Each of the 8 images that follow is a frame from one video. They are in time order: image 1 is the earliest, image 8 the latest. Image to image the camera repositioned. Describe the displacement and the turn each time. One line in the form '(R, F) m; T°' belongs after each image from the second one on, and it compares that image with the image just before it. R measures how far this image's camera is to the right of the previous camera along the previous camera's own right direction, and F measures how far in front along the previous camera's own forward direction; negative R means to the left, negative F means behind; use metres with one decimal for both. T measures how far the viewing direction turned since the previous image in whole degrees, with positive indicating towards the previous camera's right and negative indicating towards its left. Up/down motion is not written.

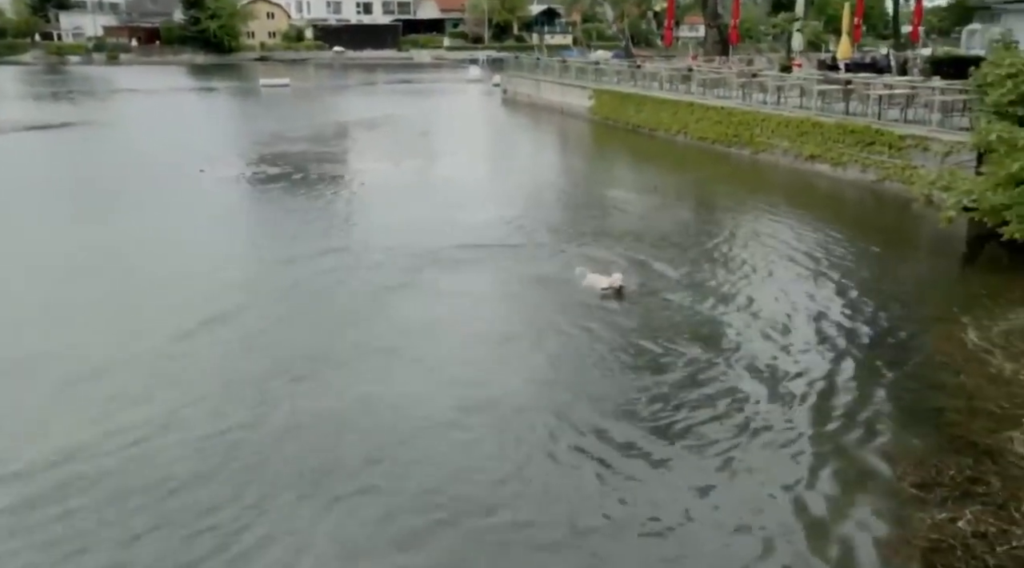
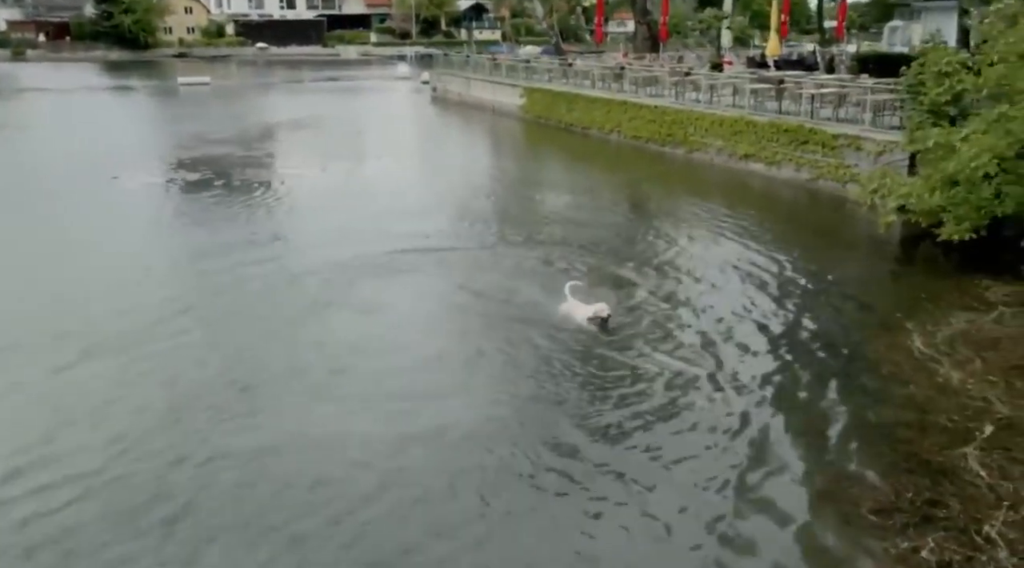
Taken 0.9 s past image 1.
(0.0, +0.4) m; +4°
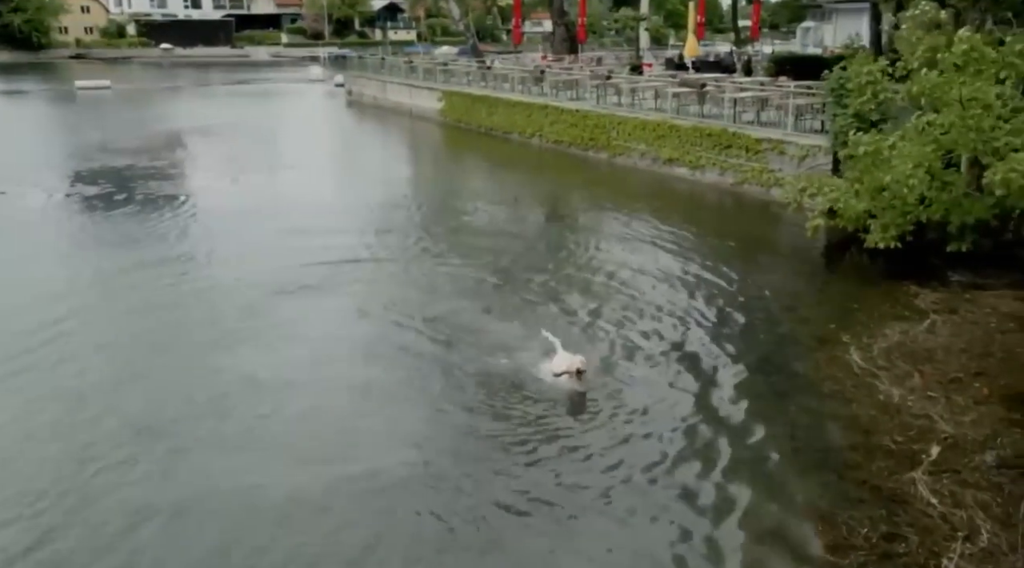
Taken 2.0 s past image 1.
(0.0, +0.4) m; +5°
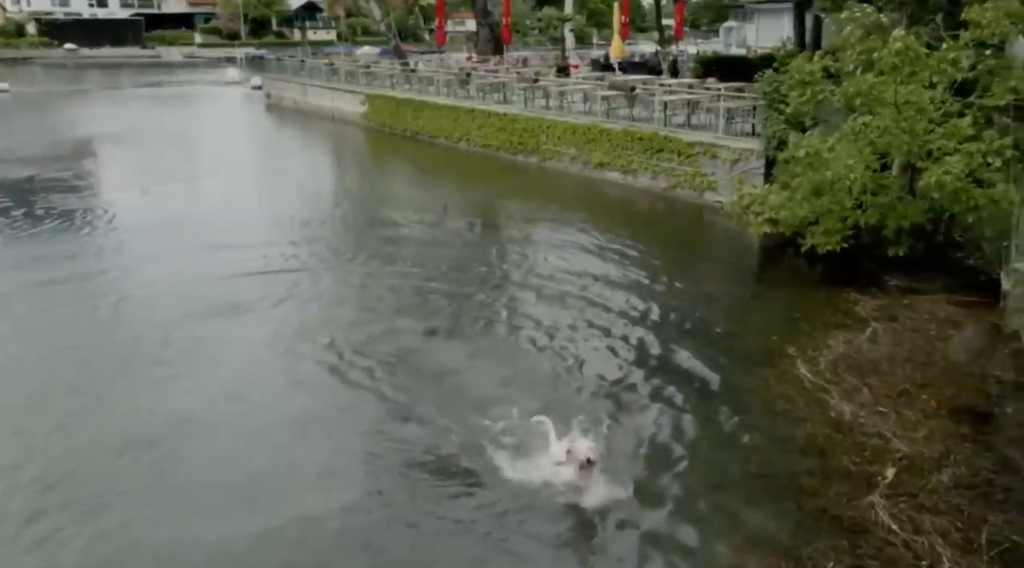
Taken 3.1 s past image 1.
(0.0, +0.4) m; +5°
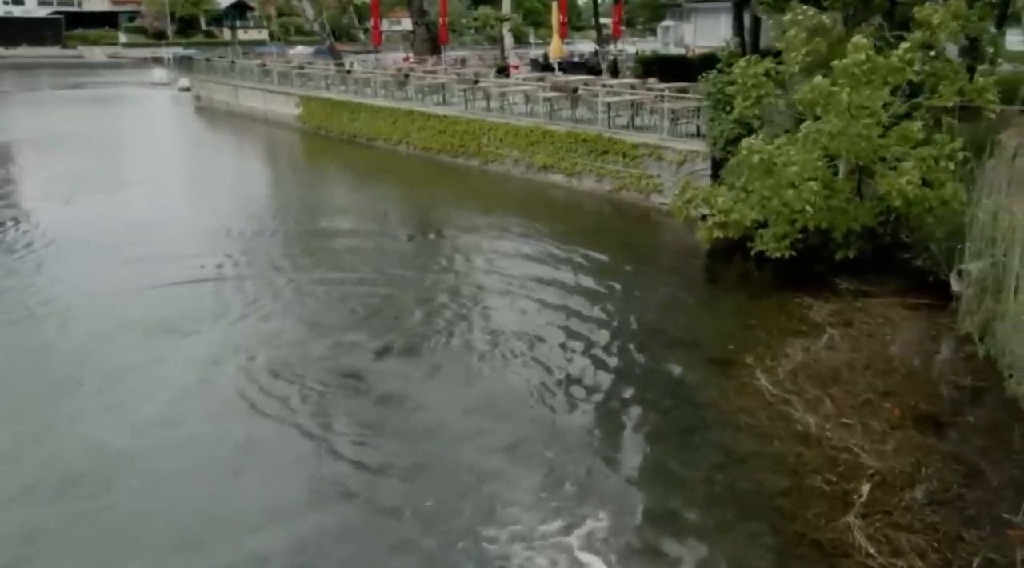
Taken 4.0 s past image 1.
(-0.1, +0.4) m; +4°
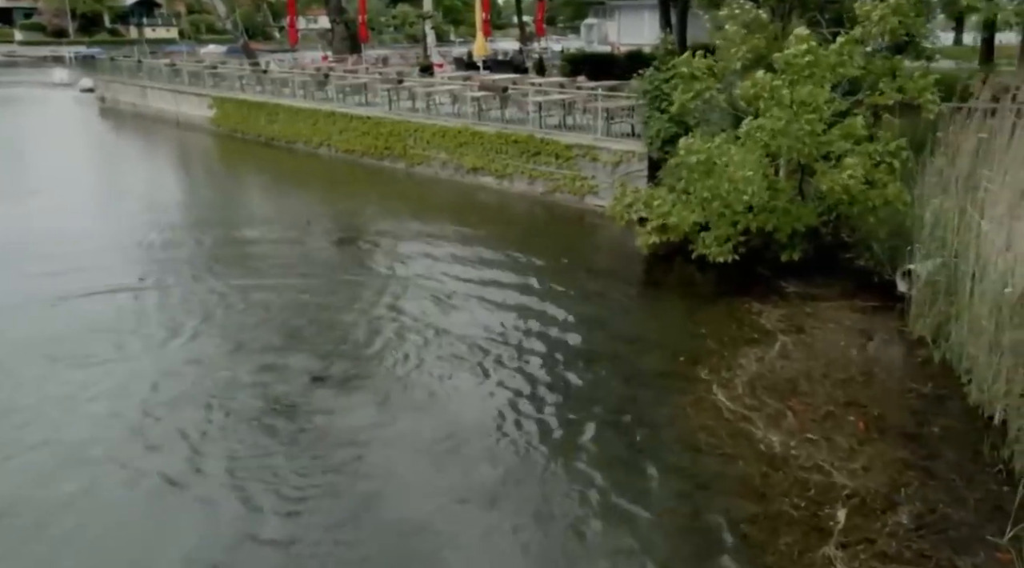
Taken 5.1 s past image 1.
(-0.1, +0.5) m; +5°
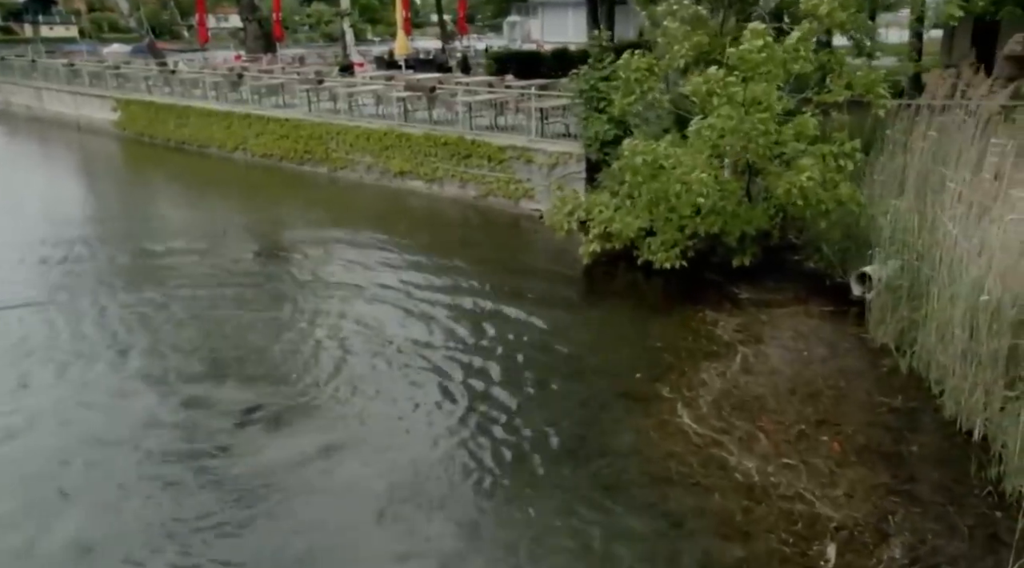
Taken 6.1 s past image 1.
(-0.1, +0.6) m; +5°
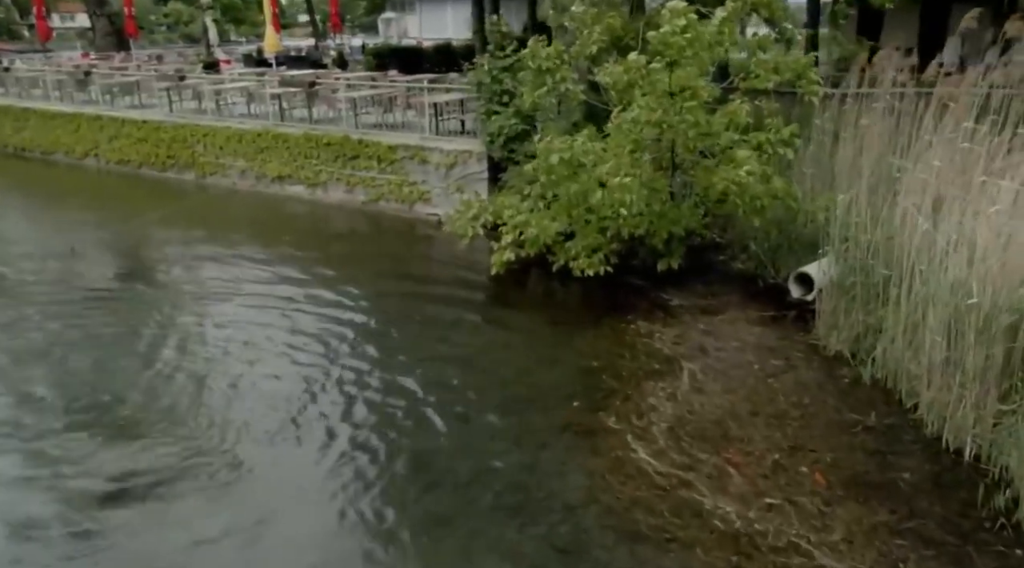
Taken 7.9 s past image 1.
(-0.2, +1.0) m; +8°
